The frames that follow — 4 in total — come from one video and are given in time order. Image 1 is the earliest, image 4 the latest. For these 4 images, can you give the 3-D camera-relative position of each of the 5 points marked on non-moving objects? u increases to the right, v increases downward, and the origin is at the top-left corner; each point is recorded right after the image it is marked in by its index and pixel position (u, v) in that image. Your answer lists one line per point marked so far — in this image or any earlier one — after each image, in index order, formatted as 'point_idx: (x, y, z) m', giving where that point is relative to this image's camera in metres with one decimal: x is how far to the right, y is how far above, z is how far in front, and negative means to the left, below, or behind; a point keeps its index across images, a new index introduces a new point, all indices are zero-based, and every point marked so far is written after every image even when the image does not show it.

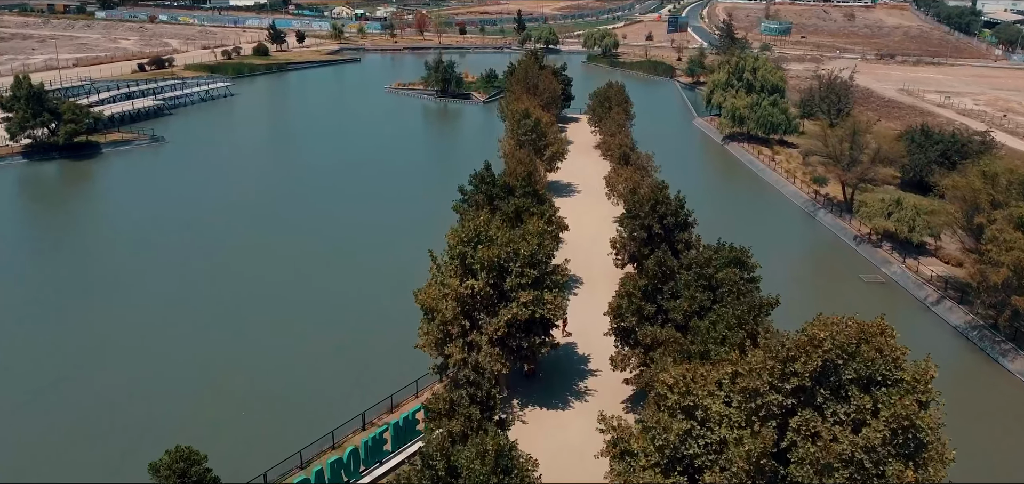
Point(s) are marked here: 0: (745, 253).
0: (+3.0, -0.1, +9.3) m
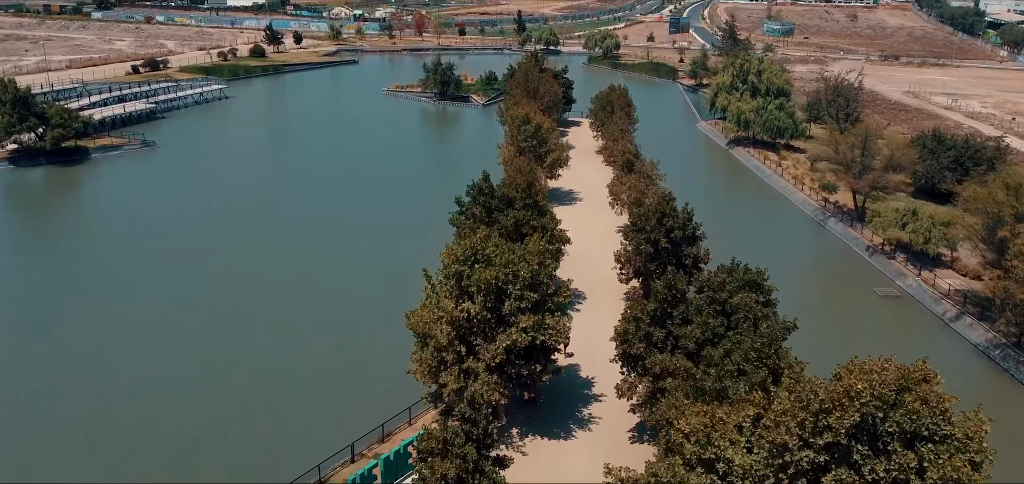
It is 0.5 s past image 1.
0: (+3.0, -0.4, +8.7) m
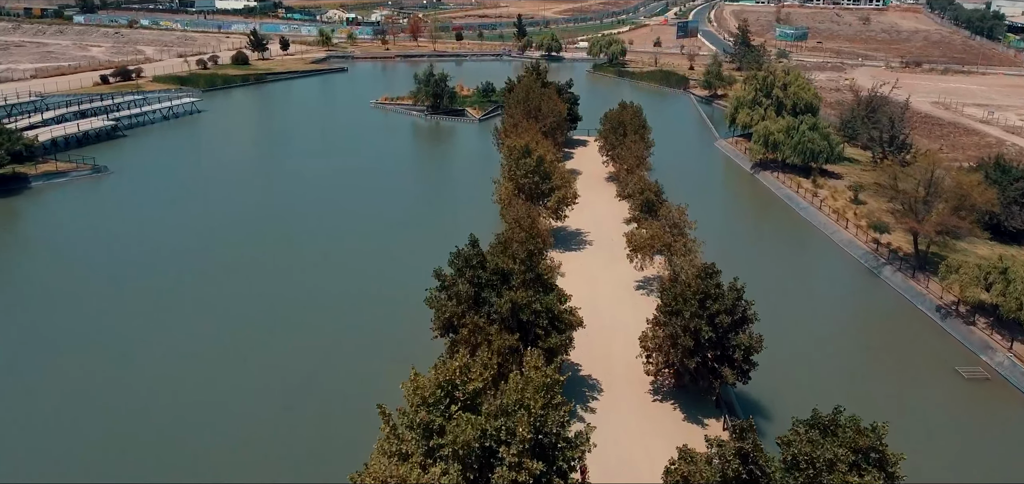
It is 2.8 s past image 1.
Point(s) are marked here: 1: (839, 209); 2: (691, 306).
0: (+3.0, -1.5, +5.8) m
1: (+8.9, +0.9, +19.5) m
2: (+2.3, -0.9, +9.3) m
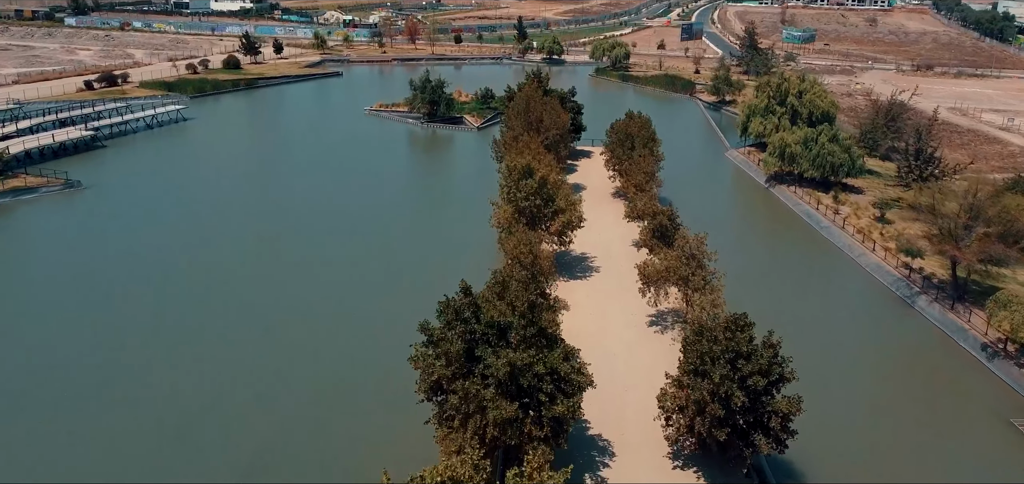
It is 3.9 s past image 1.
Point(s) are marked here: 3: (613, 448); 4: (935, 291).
0: (+2.9, -2.1, +4.4) m
1: (+8.9, +0.3, +18.2) m
2: (+2.3, -1.4, +7.9) m
3: (+1.3, -2.7, +9.4) m
4: (+8.7, -1.0, +14.7) m
